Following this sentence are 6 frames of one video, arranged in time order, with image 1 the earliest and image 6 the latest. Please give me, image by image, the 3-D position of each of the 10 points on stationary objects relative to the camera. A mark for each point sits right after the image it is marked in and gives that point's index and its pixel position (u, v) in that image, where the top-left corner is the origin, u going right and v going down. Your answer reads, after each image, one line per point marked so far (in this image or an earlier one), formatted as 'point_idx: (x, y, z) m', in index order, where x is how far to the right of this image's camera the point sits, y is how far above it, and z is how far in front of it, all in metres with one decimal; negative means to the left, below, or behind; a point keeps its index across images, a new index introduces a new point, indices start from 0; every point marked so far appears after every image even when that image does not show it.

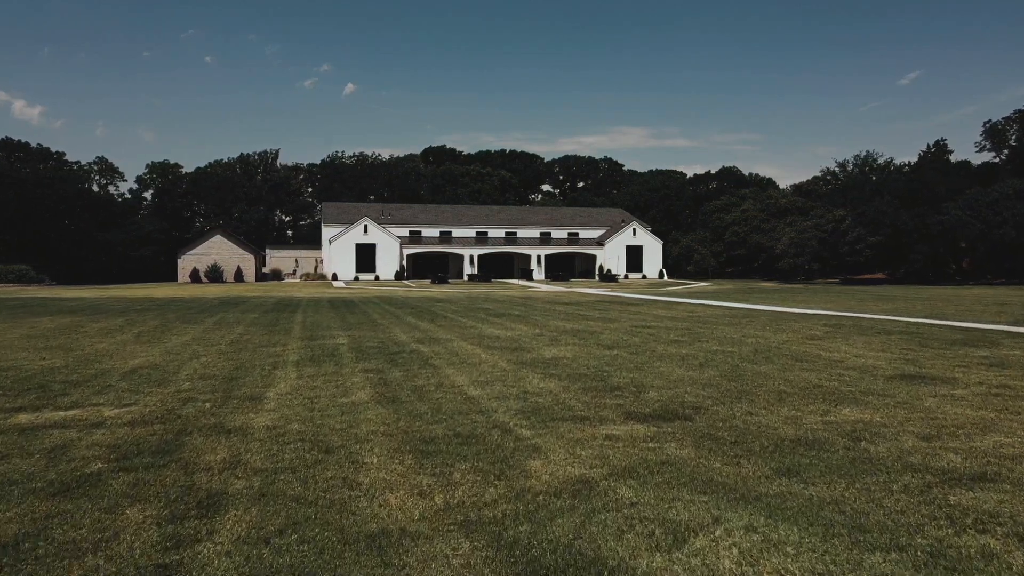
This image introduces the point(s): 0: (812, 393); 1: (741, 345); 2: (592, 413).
0: (+2.6, -0.9, +6.6) m
1: (+3.2, -0.8, +10.7) m
2: (+0.6, -1.0, +5.8) m
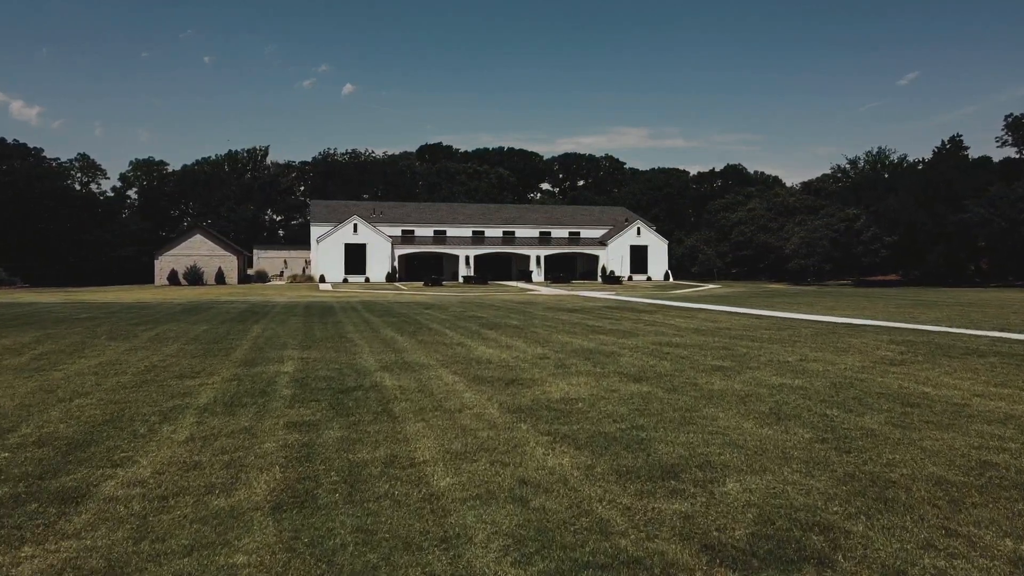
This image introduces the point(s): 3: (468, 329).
0: (+2.6, -1.0, +4.0) m
1: (+3.2, -0.9, +8.1) m
2: (+0.6, -1.1, +3.2) m
3: (-0.8, -0.8, +15.0) m
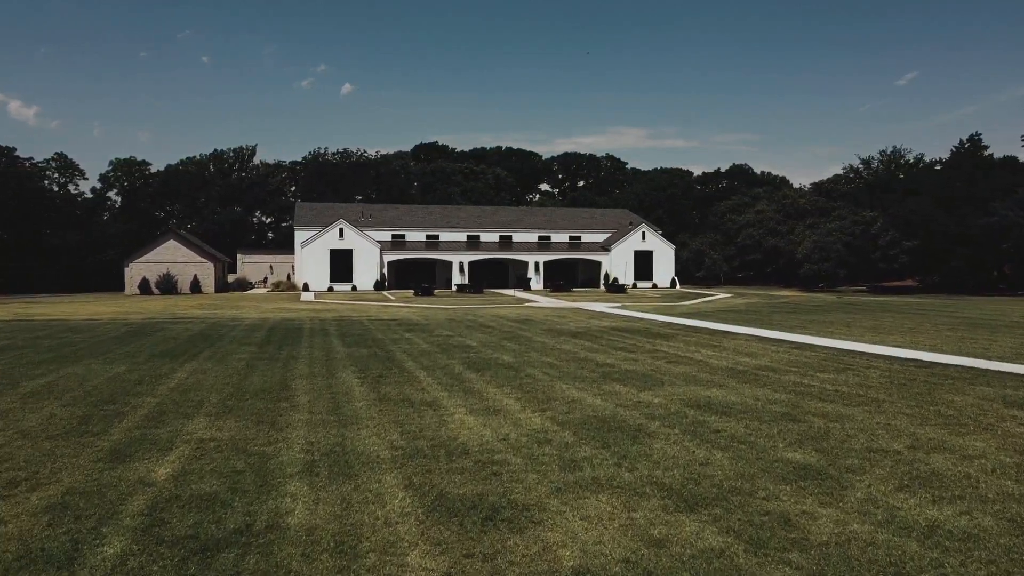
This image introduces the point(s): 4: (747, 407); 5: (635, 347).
0: (+2.4, -1.5, +1.1) m
1: (+3.0, -1.4, +5.2) m
2: (+0.4, -1.6, +0.3) m
3: (-1.0, -1.3, +12.1) m
4: (+2.6, -1.3, +8.6) m
5: (+2.5, -1.2, +15.5) m
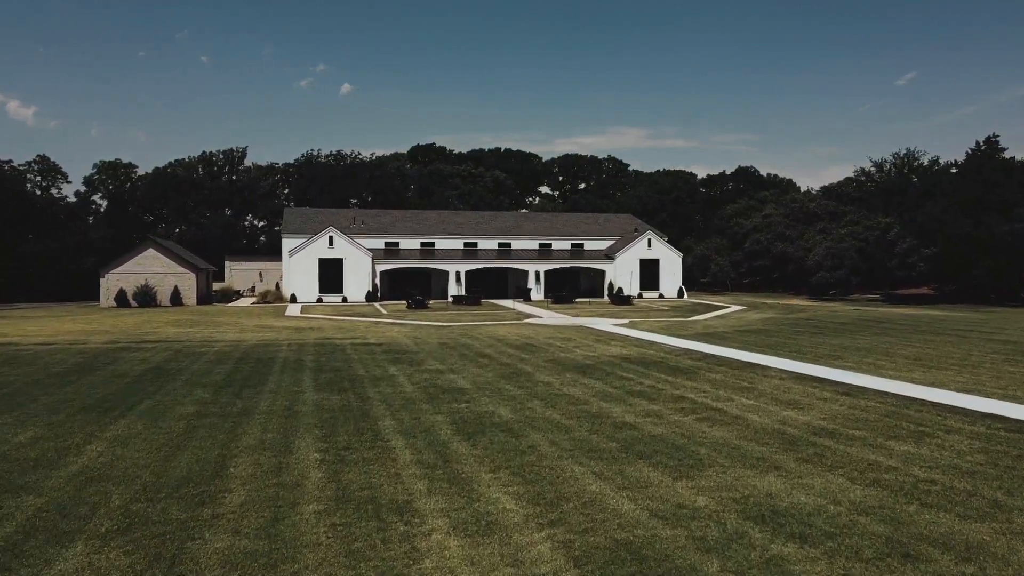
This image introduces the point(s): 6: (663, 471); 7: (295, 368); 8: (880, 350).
0: (+2.4, -2.1, -1.2) m
1: (+3.0, -2.0, +2.9) m
2: (+0.4, -2.2, -2.0) m
3: (-1.0, -1.9, +9.8) m
4: (+2.6, -1.9, +6.3) m
5: (+2.5, -1.8, +13.2) m
6: (+1.6, -1.9, +8.2) m
7: (-4.7, -1.7, +16.6) m
8: (+9.5, -1.6, +19.7) m
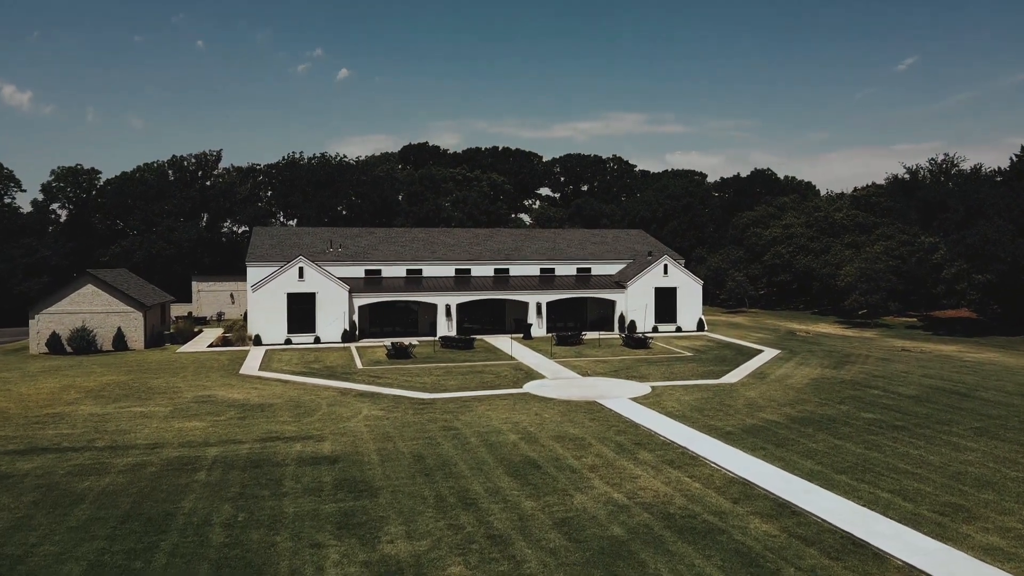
0: (+2.4, -4.7, -6.5) m
1: (+3.0, -4.5, -2.4) m
2: (+0.4, -4.7, -7.3) m
3: (-1.0, -4.2, +4.5) m
4: (+2.6, -4.3, +1.0) m
5: (+2.4, -4.1, +7.9) m
6: (+1.5, -4.3, +2.9) m
7: (-4.8, -4.0, +11.3) m
8: (+9.4, -3.8, +14.4) m
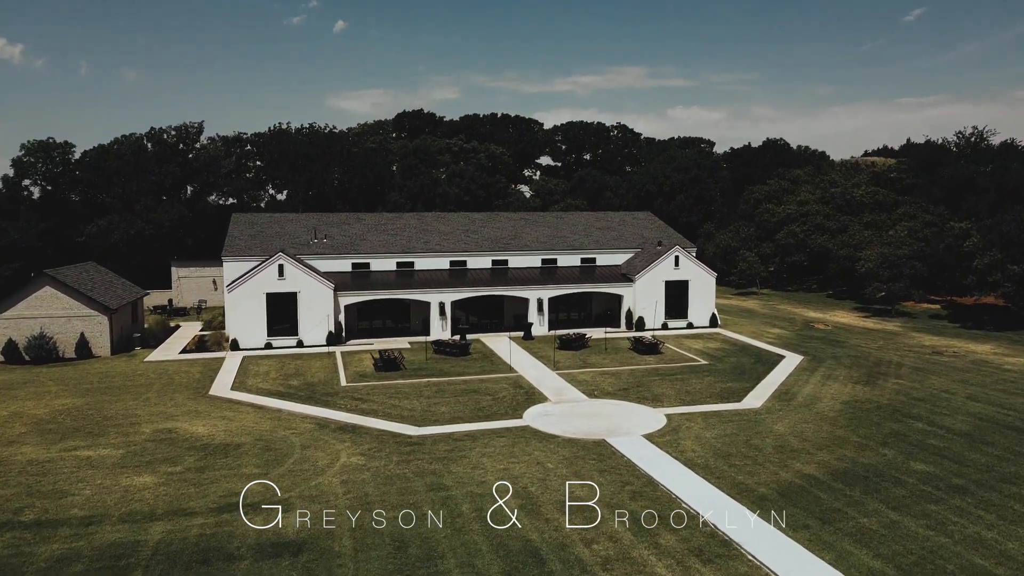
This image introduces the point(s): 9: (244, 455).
0: (+2.4, -7.0, -9.1) m
1: (+3.0, -6.6, -5.0) m
2: (+0.4, -7.1, -9.9) m
3: (-1.1, -6.0, +1.8) m
4: (+2.5, -6.3, -1.6) m
5: (+2.4, -5.6, +5.2) m
6: (+1.5, -6.1, +0.3) m
7: (-4.8, -5.3, +8.6) m
8: (+9.4, -4.9, +11.7) m
9: (-6.8, -4.2, +19.4) m
